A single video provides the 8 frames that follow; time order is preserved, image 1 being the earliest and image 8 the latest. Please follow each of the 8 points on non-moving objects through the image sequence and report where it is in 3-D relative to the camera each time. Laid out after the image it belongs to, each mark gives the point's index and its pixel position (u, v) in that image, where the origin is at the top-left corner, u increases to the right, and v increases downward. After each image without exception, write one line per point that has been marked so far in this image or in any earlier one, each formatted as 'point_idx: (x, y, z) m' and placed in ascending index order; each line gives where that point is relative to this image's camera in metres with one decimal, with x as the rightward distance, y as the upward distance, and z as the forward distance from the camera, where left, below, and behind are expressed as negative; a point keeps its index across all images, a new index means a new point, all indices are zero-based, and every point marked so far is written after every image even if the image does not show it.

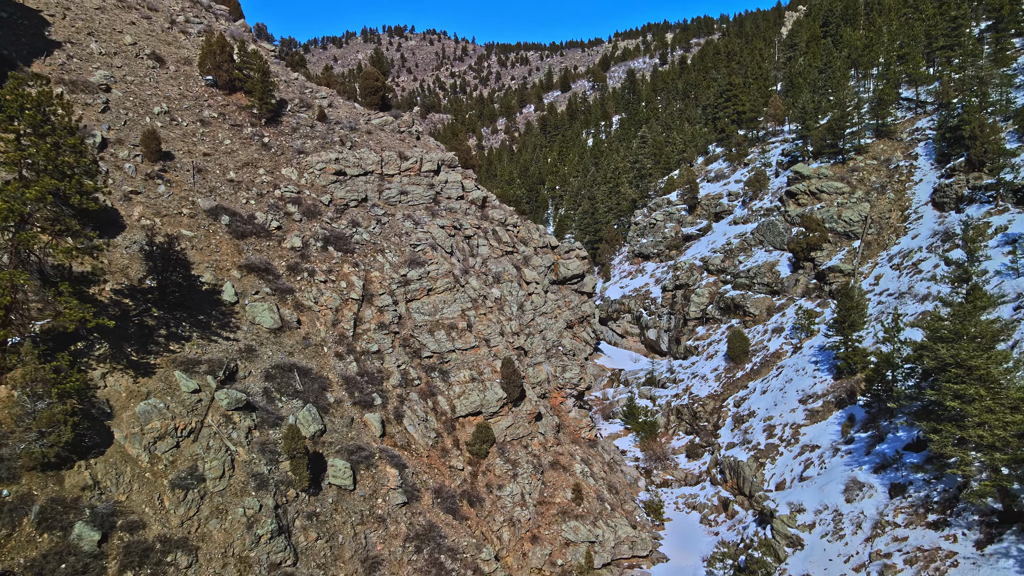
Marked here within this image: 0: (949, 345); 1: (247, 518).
0: (+10.8, -1.4, +17.6) m
1: (-7.2, -6.3, +19.9) m
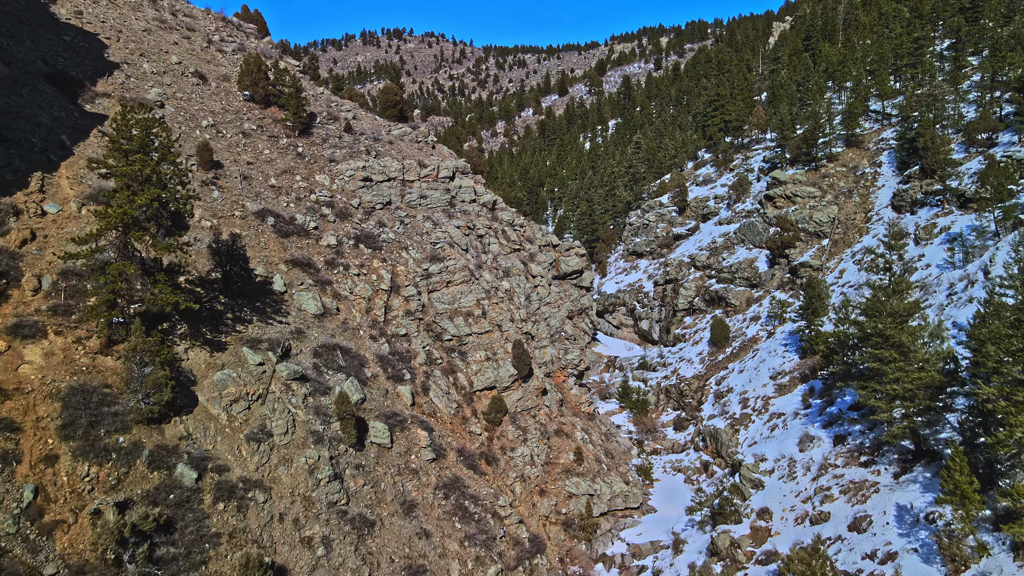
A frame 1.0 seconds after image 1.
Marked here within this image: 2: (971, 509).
0: (+11.3, -1.0, +21.9) m
1: (-6.7, -5.9, +24.2) m
2: (+10.3, -4.9, +16.3) m
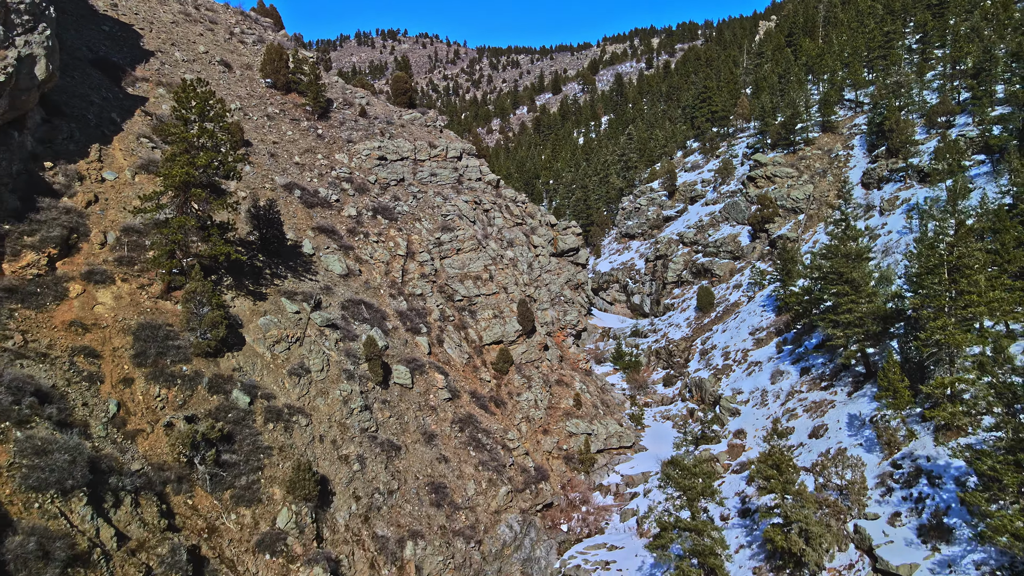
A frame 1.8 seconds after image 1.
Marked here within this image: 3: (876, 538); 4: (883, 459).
0: (+11.6, +0.7, +25.6) m
1: (-6.4, -4.1, +27.6) m
2: (+10.8, -3.1, +19.9) m
3: (+9.1, -6.0, +17.9) m
4: (+10.2, -4.6, +20.0) m
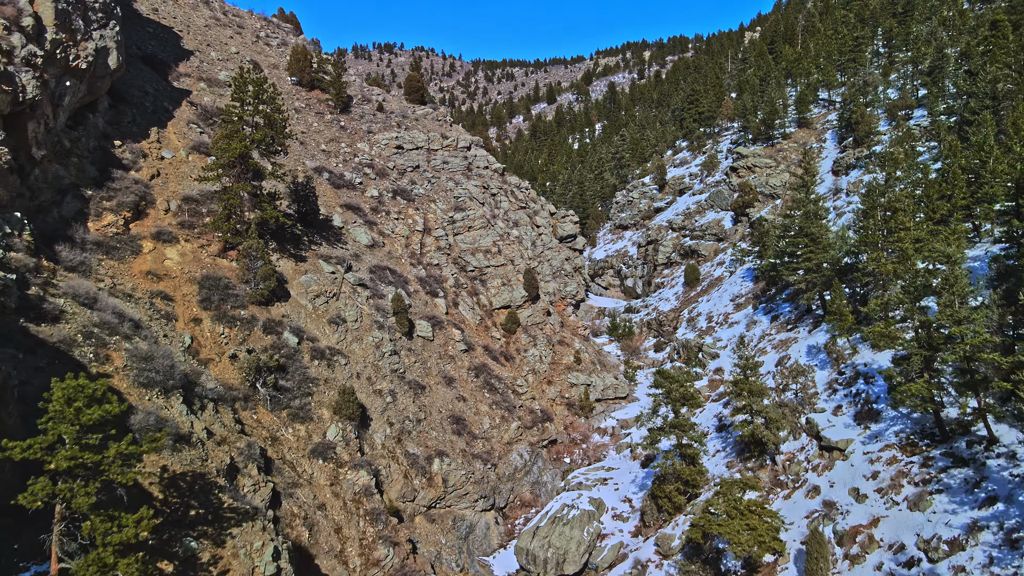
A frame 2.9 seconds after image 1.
0: (+12.1, +2.5, +30.0) m
1: (-6.0, -2.4, +31.8) m
2: (+11.3, -1.2, +24.3) m
3: (+9.6, -4.1, +22.2) m
4: (+10.7, -2.7, +24.3) m
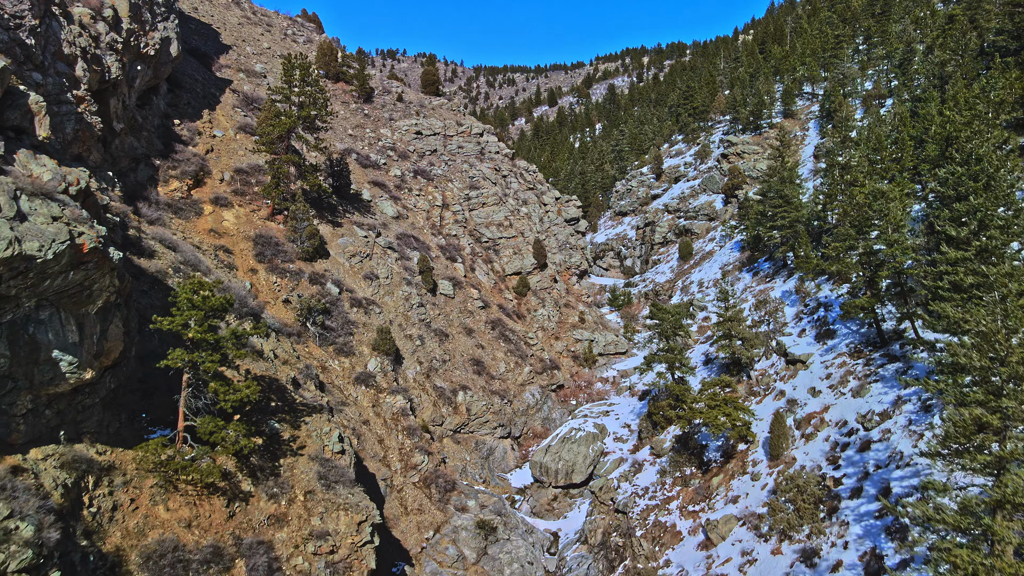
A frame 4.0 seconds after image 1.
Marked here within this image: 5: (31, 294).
0: (+12.7, +4.5, +34.4) m
1: (-5.3, -0.4, +36.1) m
2: (+11.9, +0.9, +28.6) m
3: (+10.2, -2.0, +26.5) m
4: (+11.4, -0.7, +28.6) m
5: (-10.4, -0.1, +15.6) m
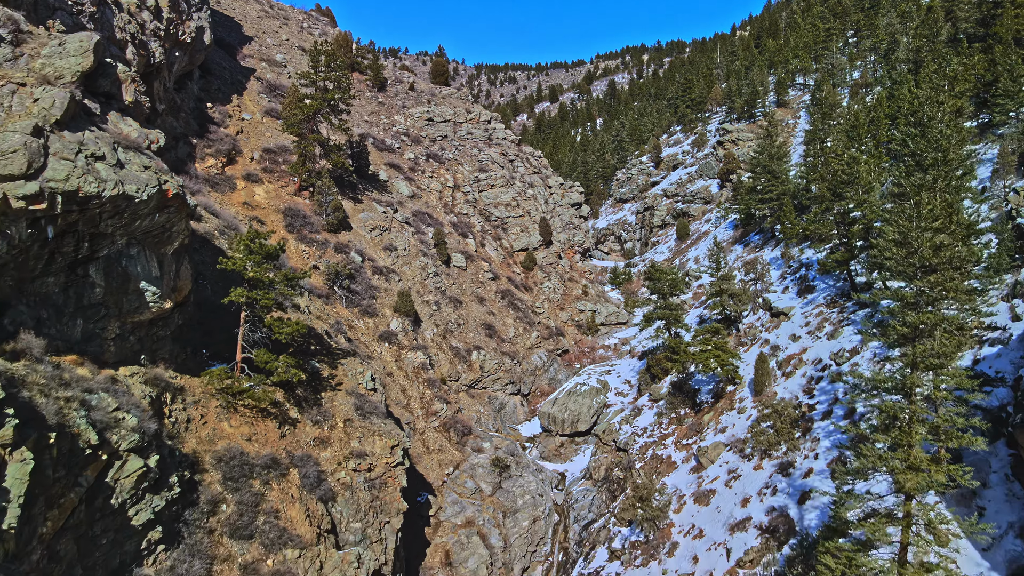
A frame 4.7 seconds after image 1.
0: (+13.2, +6.1, +37.2) m
1: (-4.9, +1.1, +38.9) m
2: (+12.4, +2.4, +31.5) m
3: (+10.7, -0.5, +29.4) m
4: (+11.9, +0.9, +31.5) m
5: (-9.9, +1.4, +18.5) m
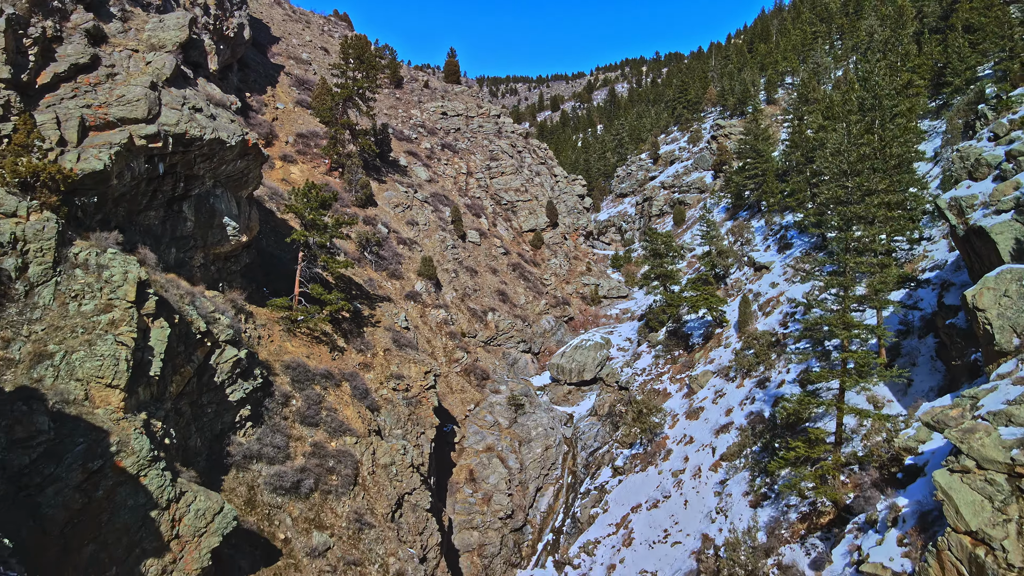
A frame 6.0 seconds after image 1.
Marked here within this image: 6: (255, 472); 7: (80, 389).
0: (+13.8, +7.8, +41.2) m
1: (-4.2, +2.8, +42.8) m
2: (+13.0, +4.2, +35.4) m
3: (+11.3, +1.4, +33.3) m
4: (+12.5, +2.7, +35.4) m
5: (-9.3, +3.5, +22.4) m
6: (-6.8, -4.9, +19.0) m
7: (-8.5, -2.0, +14.2) m
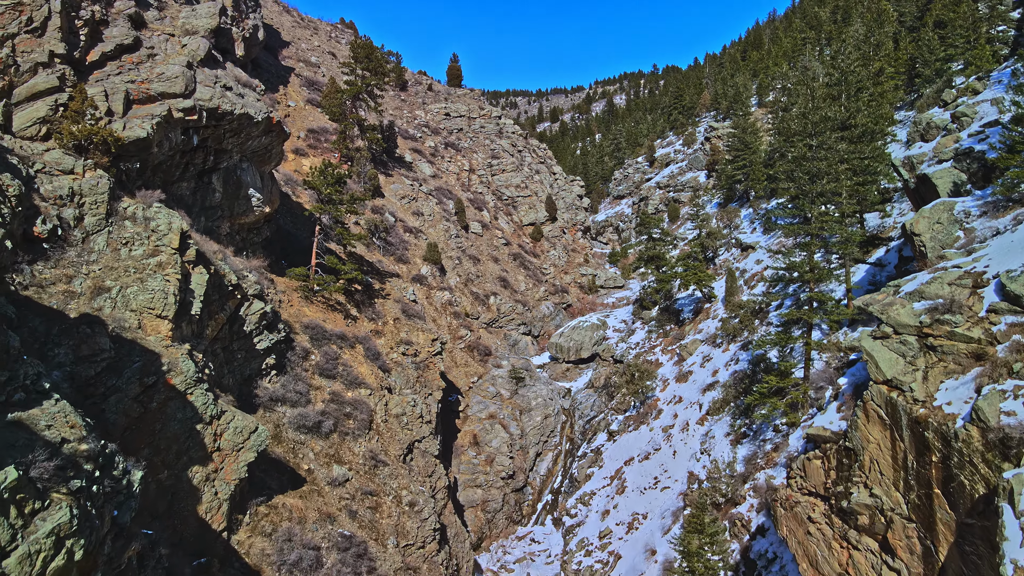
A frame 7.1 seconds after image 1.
0: (+13.9, +8.6, +43.4) m
1: (-4.2, +3.6, +44.9) m
2: (+13.1, +5.2, +37.5) m
3: (+11.4, +2.4, +35.3) m
4: (+12.5, +3.6, +37.4) m
5: (-9.2, +4.7, +24.5) m
6: (-6.7, -3.6, +20.9) m
7: (-8.5, -0.7, +16.2) m
